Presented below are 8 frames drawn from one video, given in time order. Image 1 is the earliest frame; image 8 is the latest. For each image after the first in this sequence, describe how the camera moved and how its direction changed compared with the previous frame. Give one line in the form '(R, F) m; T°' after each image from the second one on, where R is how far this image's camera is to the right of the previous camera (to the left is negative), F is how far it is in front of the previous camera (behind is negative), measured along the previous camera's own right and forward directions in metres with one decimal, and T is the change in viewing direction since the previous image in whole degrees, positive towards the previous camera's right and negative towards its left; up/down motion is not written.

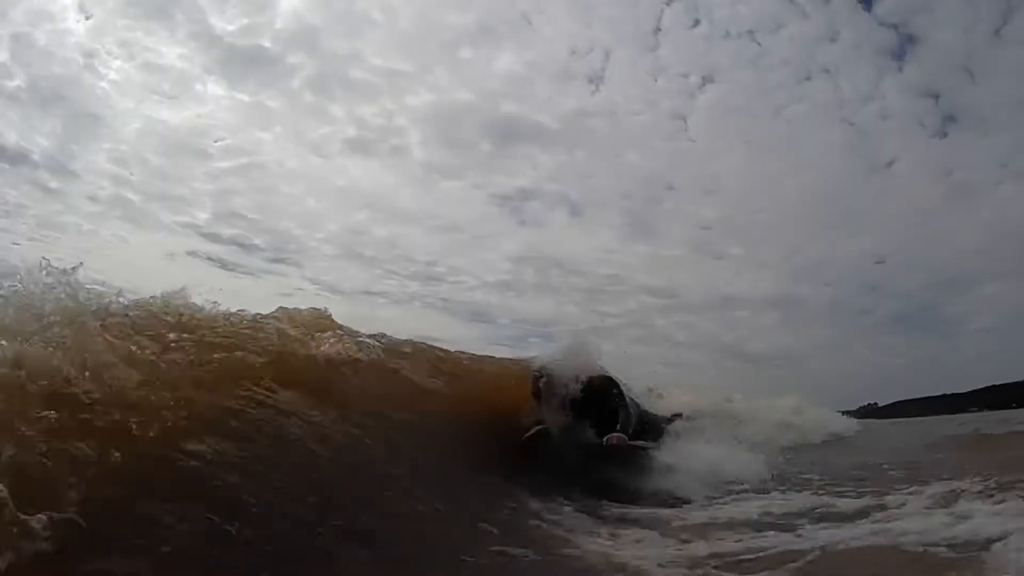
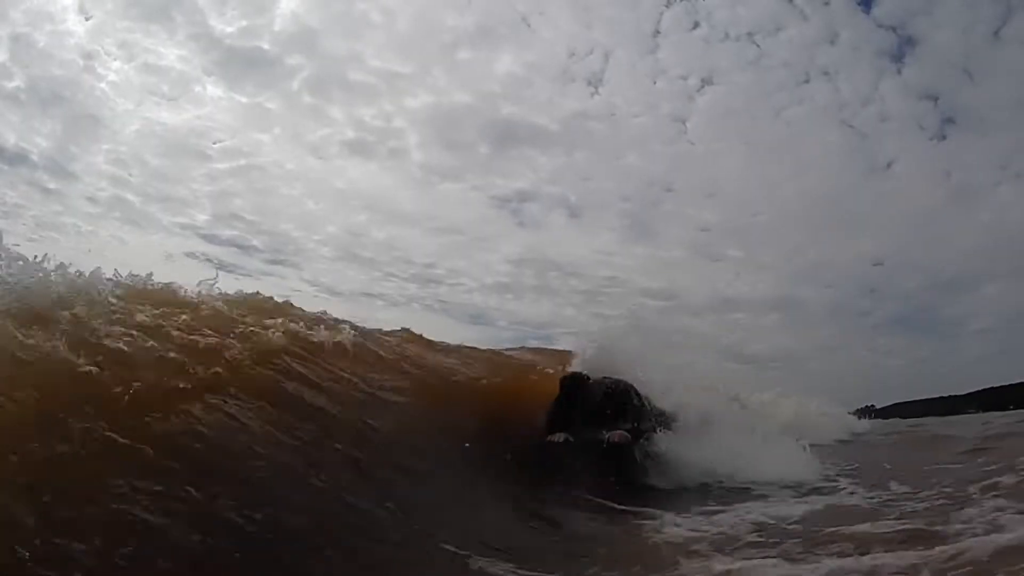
(0.0, 0.0) m; 0°
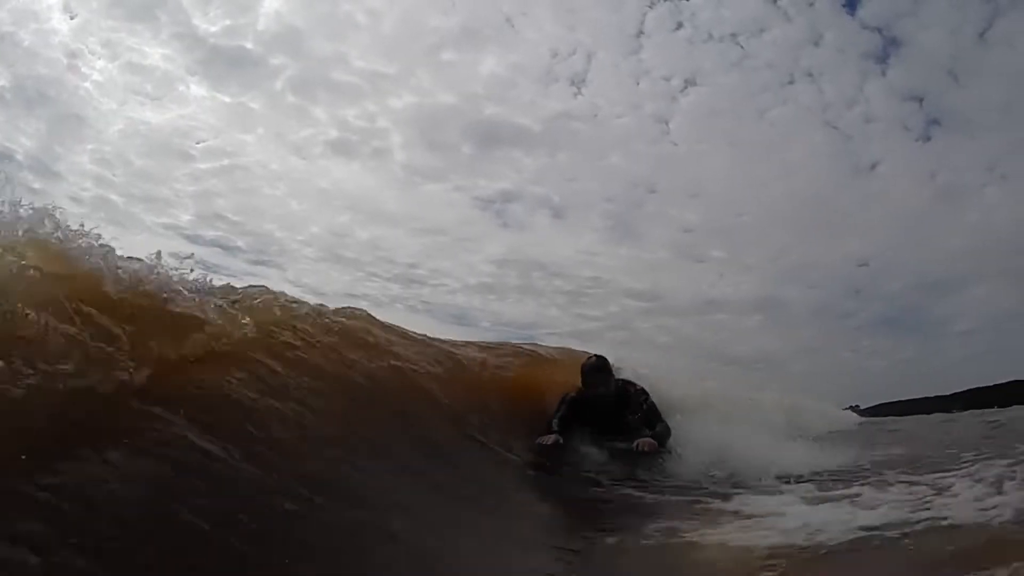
(-0.3, -0.1) m; +1°
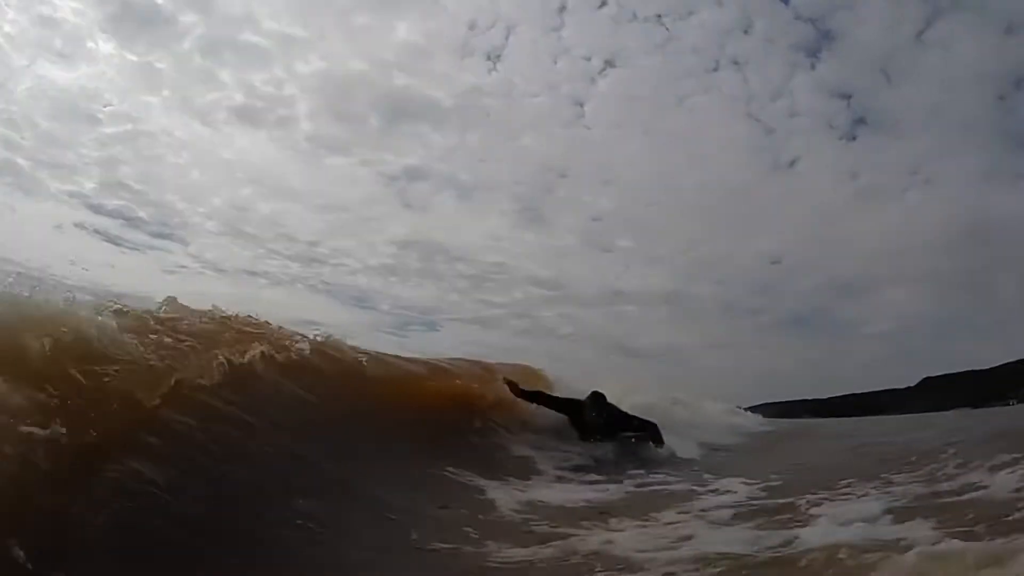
(-1.9, -0.7) m; +7°
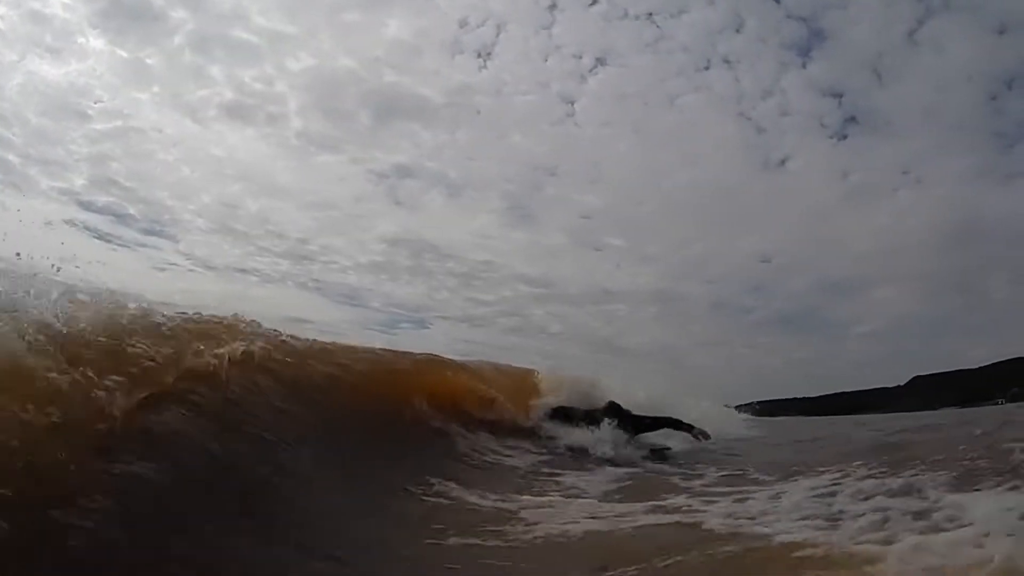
(-0.2, -0.1) m; +1°
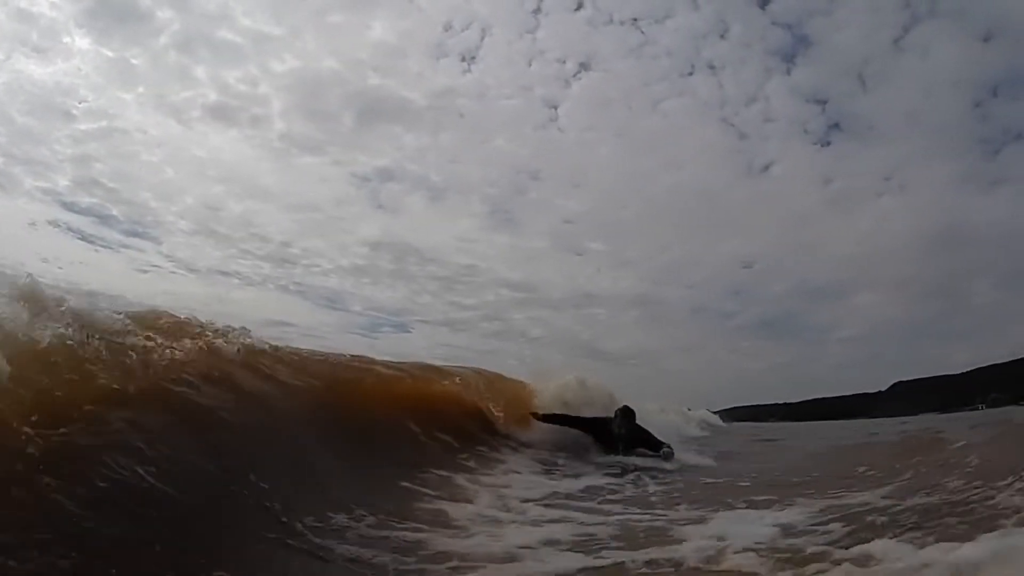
(-0.4, -0.2) m; +1°
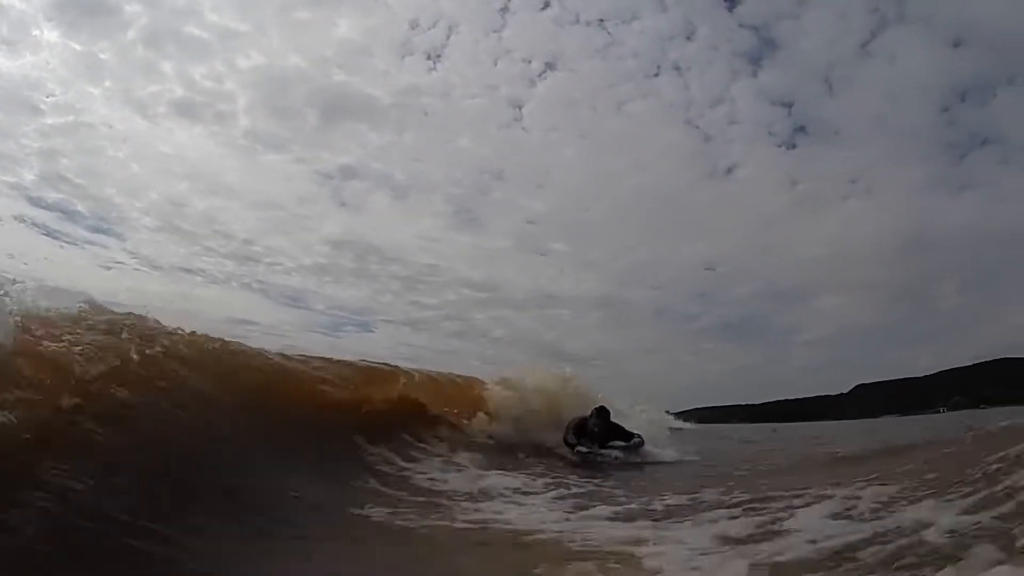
(-0.7, -0.6) m; +2°
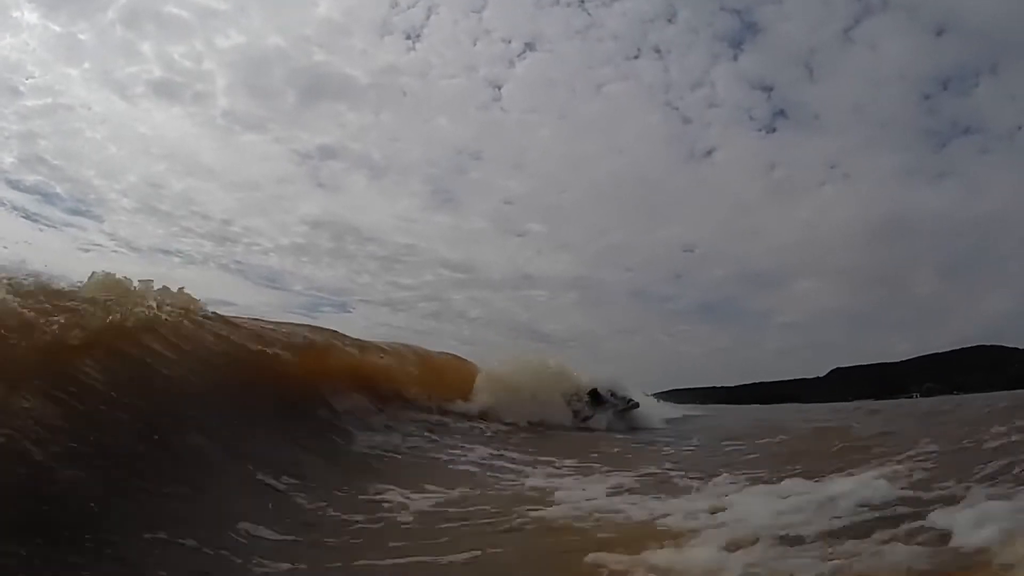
(-0.4, -0.7) m; +1°
